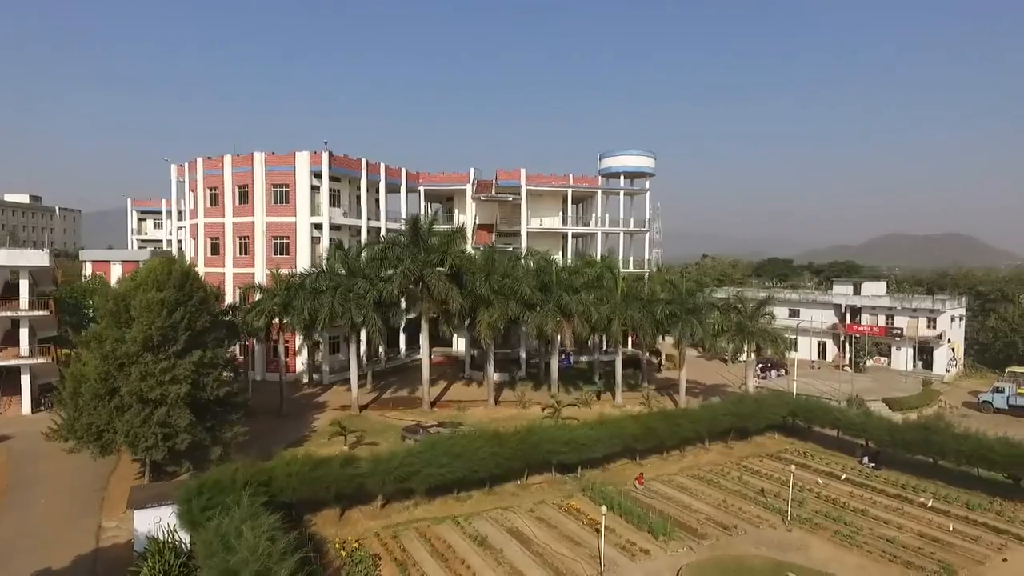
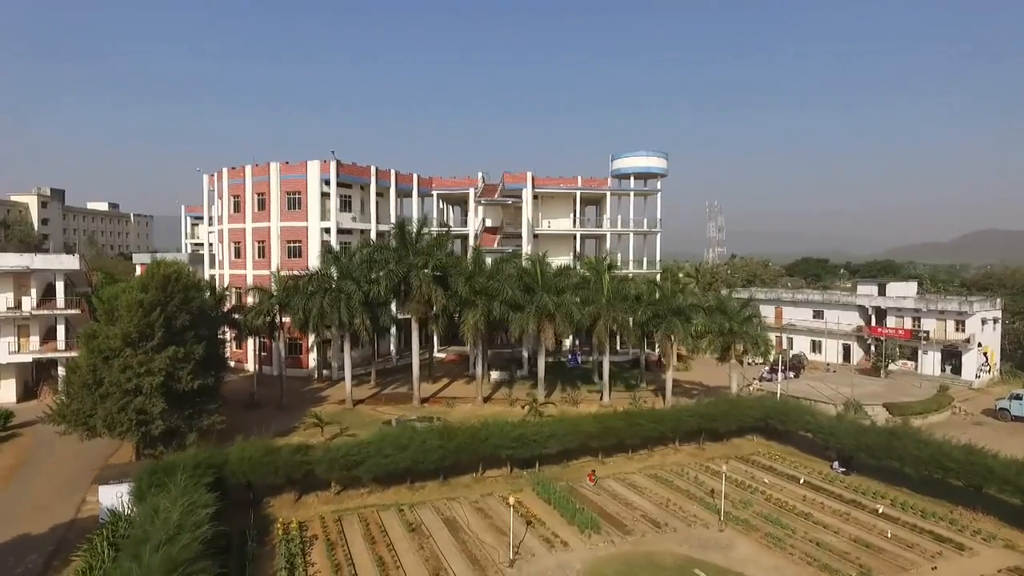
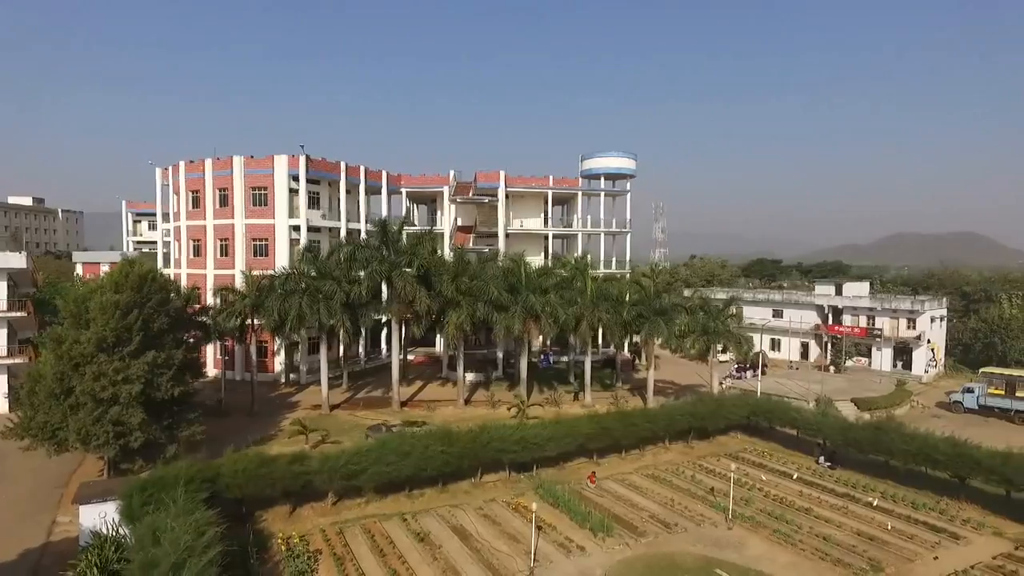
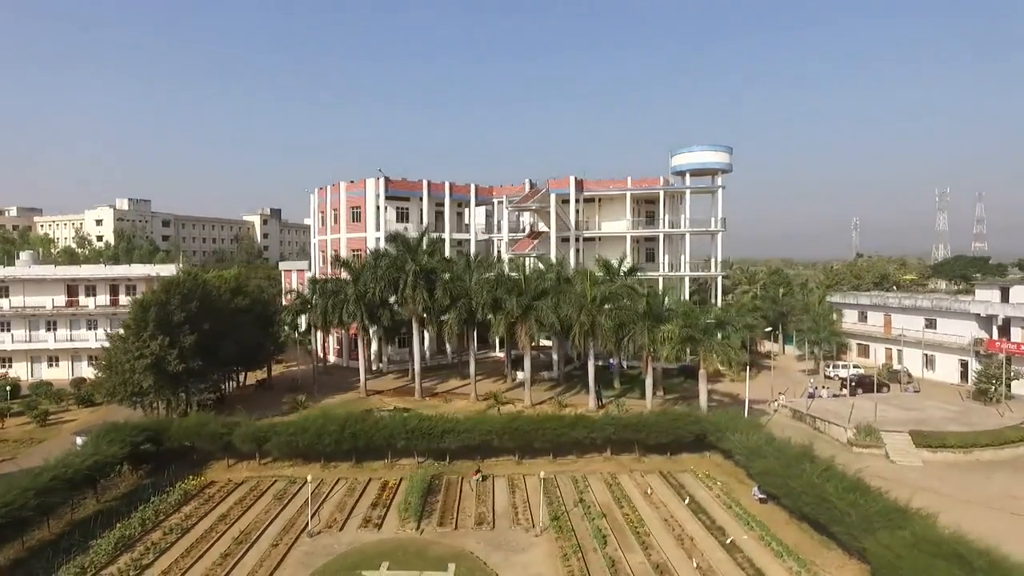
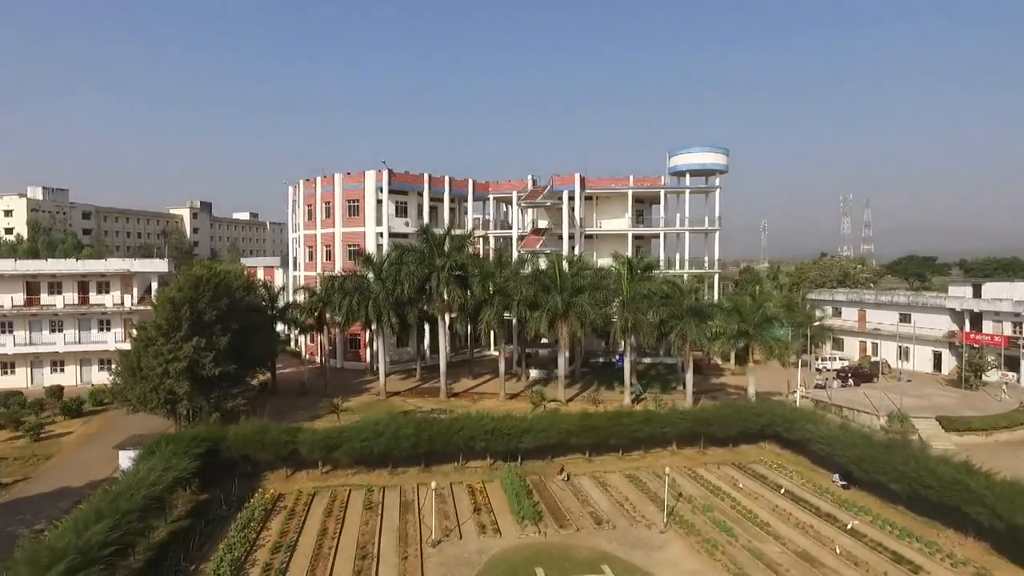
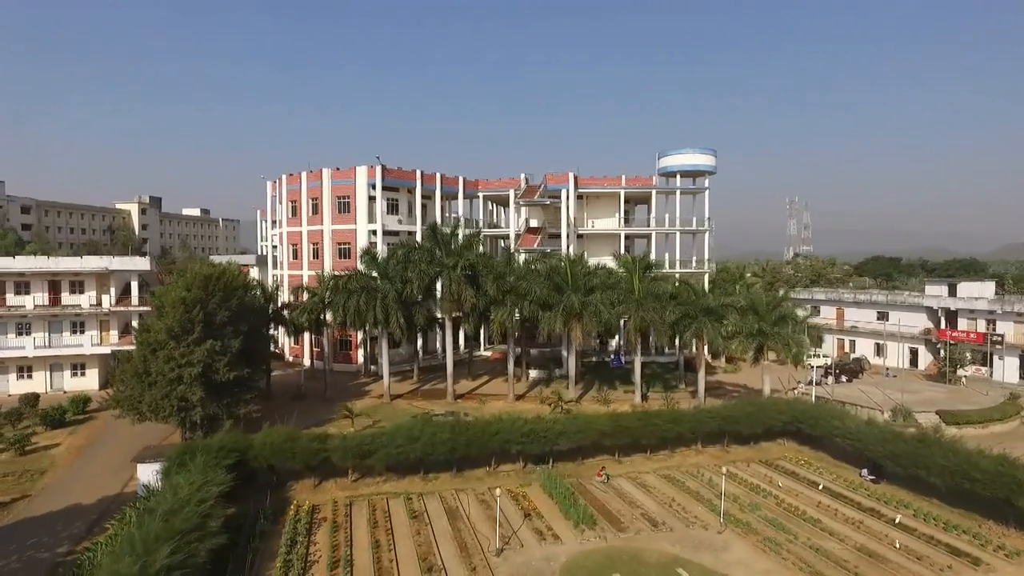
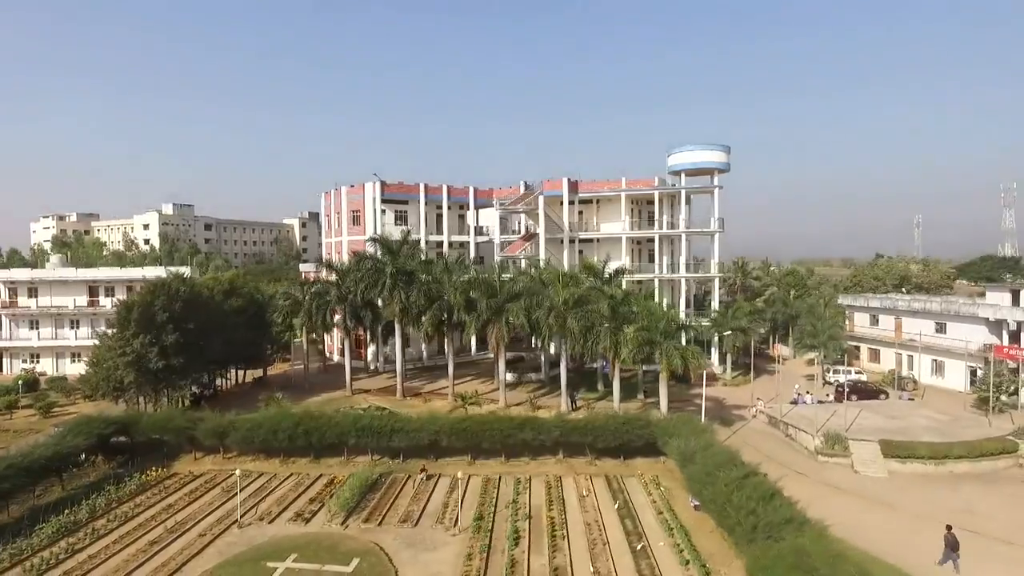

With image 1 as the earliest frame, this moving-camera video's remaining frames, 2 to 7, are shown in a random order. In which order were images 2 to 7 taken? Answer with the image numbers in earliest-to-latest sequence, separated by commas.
3, 2, 6, 5, 4, 7
